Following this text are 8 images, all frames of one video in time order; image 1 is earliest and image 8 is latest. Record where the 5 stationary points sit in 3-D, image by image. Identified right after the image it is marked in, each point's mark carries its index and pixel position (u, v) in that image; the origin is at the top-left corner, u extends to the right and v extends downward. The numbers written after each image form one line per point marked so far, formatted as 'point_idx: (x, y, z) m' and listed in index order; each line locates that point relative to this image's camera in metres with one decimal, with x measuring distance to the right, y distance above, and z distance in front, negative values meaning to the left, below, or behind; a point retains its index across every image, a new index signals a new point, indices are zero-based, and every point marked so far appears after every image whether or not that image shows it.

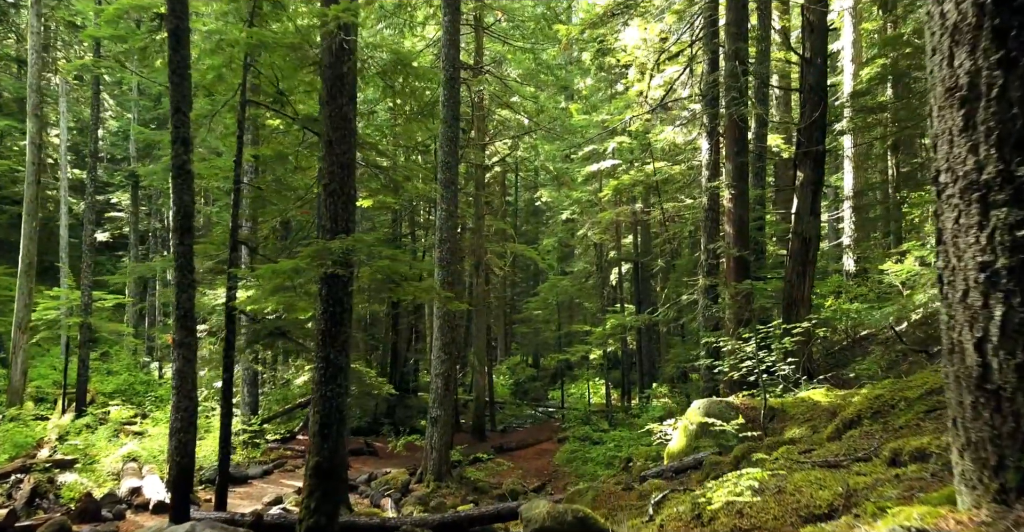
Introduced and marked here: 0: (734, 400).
0: (+2.9, -1.7, +11.1) m
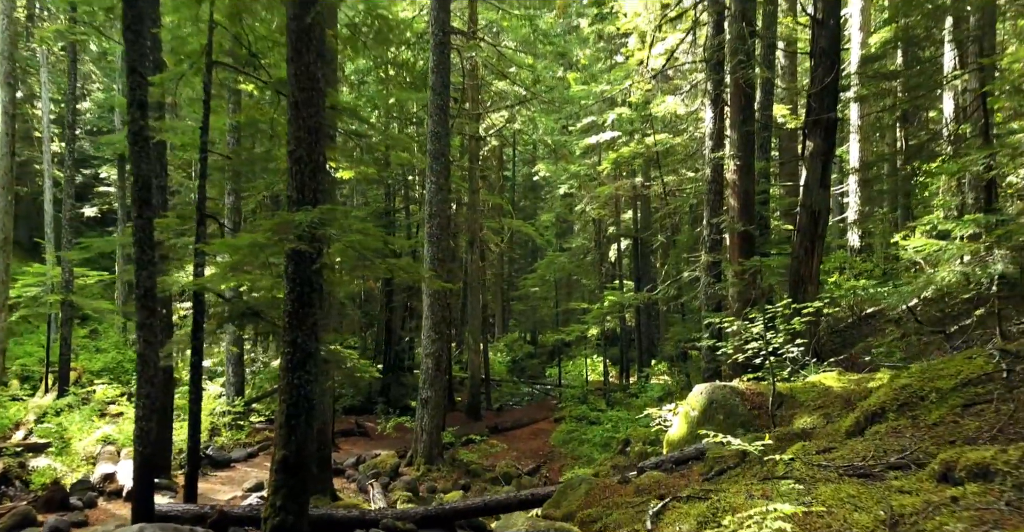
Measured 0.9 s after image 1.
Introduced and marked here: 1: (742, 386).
0: (+2.7, -1.4, +10.4) m
1: (+2.7, -1.4, +10.1) m
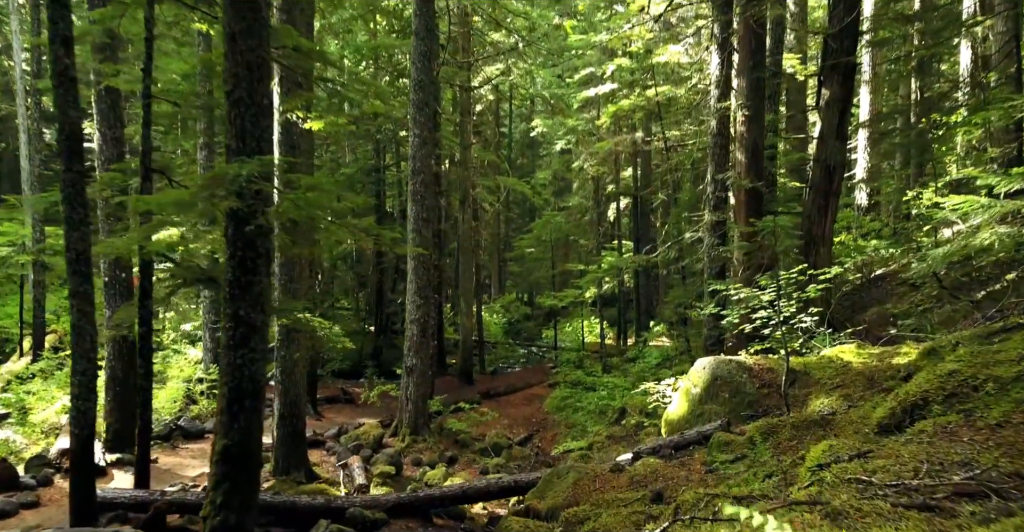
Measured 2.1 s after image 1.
0: (+2.5, -1.0, +9.4) m
1: (+2.5, -1.0, +9.1) m
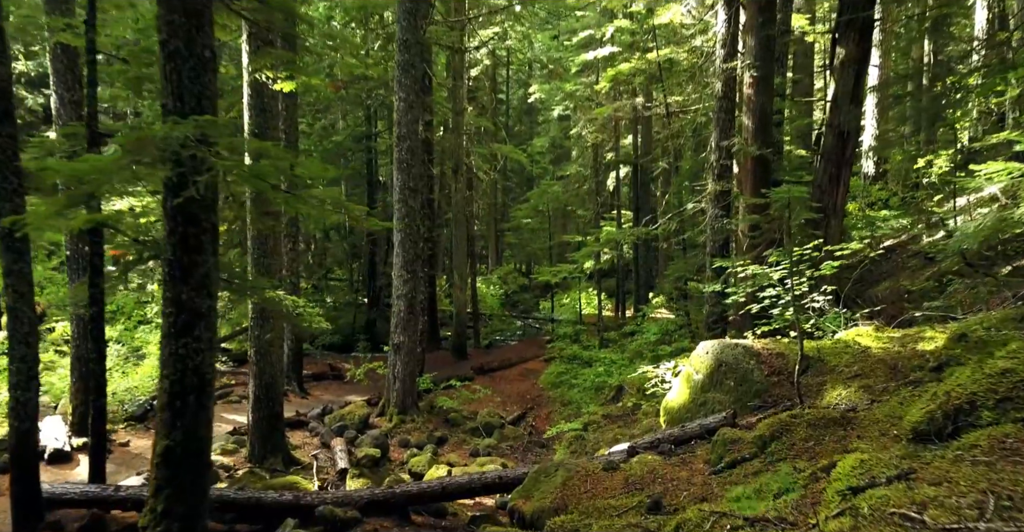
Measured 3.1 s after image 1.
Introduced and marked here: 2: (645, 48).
0: (+2.4, -0.8, +8.6) m
1: (+2.4, -0.8, +8.3) m
2: (+2.9, +4.8, +18.9) m
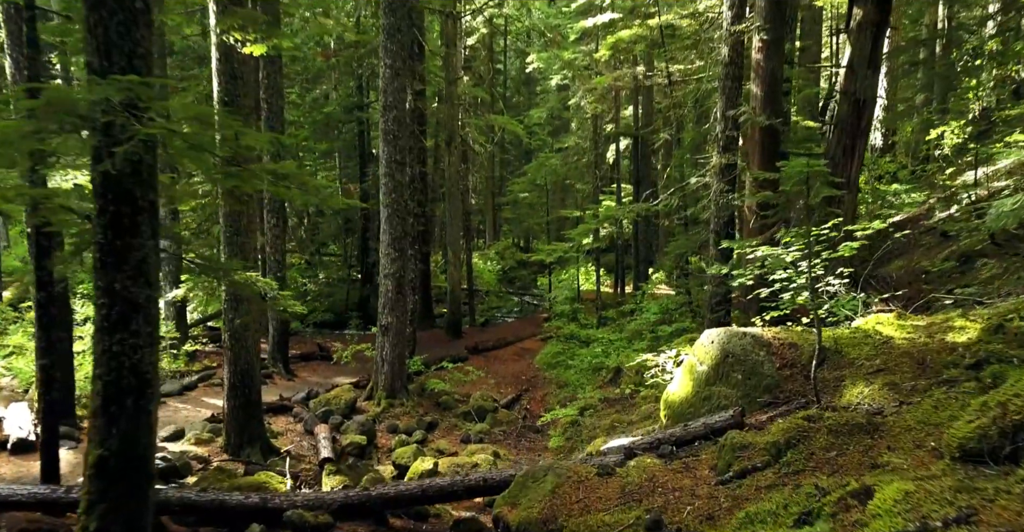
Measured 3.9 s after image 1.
0: (+2.3, -0.6, +7.9) m
1: (+2.3, -0.6, +7.6) m
2: (+2.8, +5.3, +18.0) m
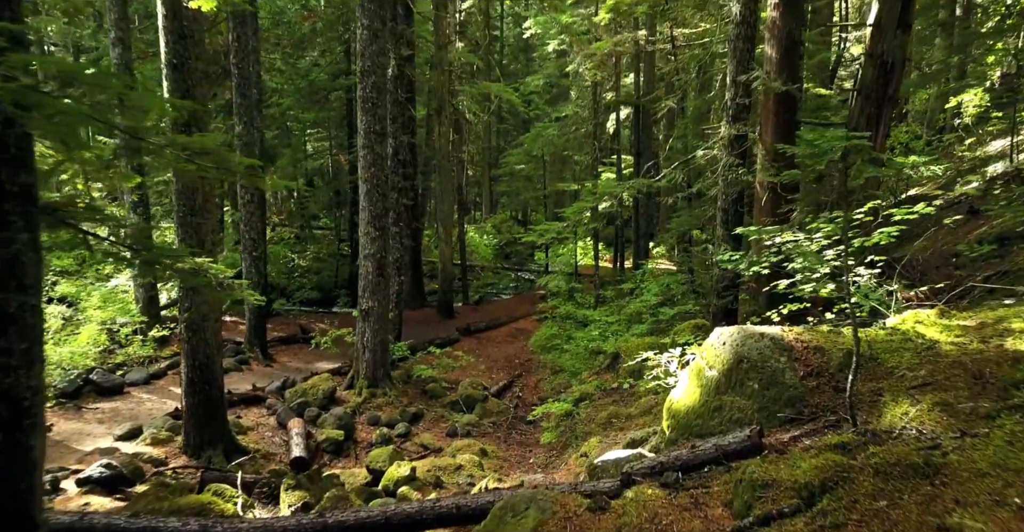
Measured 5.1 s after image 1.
0: (+2.1, -0.5, +6.8) m
1: (+2.1, -0.5, +6.5) m
2: (+2.6, +5.7, +16.7) m
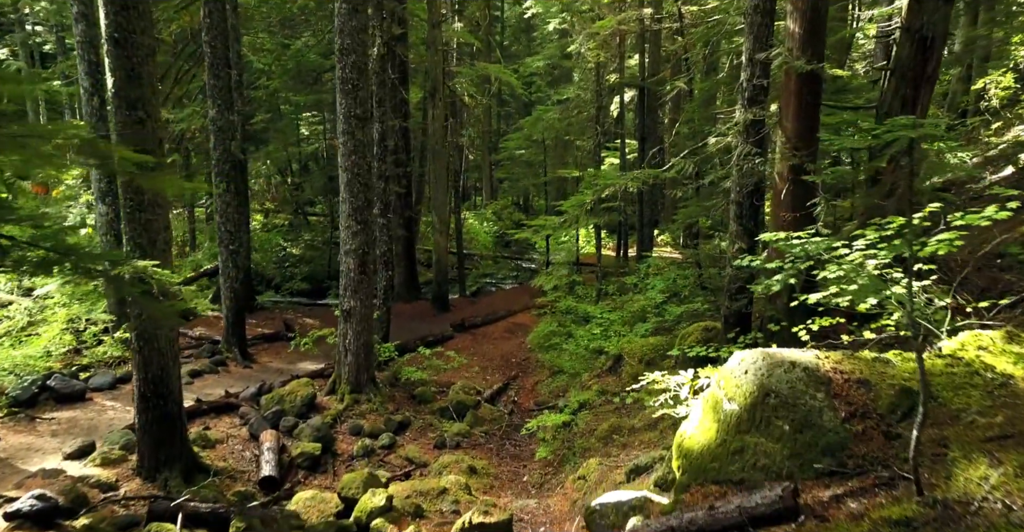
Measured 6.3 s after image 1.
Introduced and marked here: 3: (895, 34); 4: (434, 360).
0: (+2.0, -0.6, +5.8) m
1: (+2.0, -0.6, +5.5) m
2: (+2.6, +5.8, +15.5) m
3: (+3.8, +2.3, +8.6) m
4: (-1.4, -1.7, +15.6) m
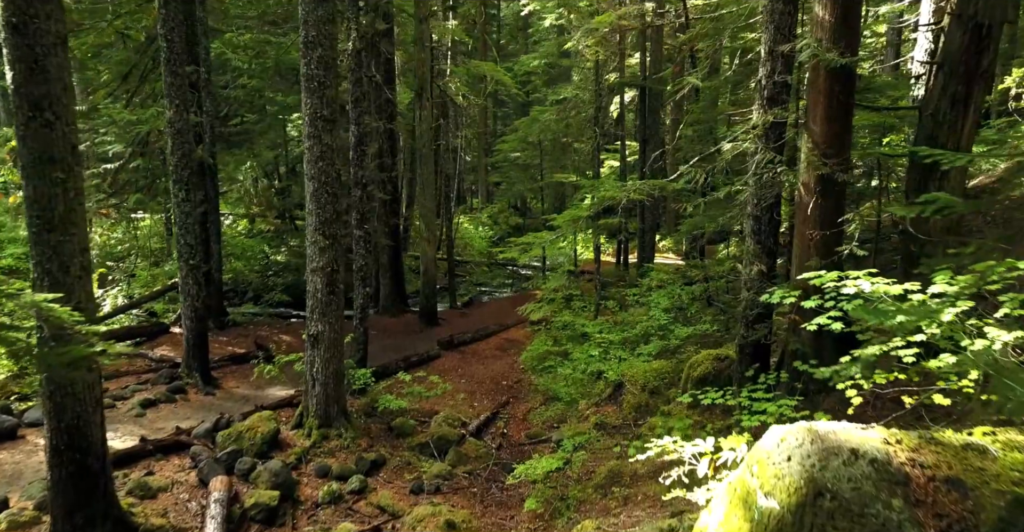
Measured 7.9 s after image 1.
0: (+1.8, -0.8, +4.4) m
1: (+1.8, -0.9, +4.1) m
2: (+2.4, +5.5, +14.1) m
3: (+3.7, +2.1, +7.3) m
4: (-1.6, -2.0, +14.2) m
